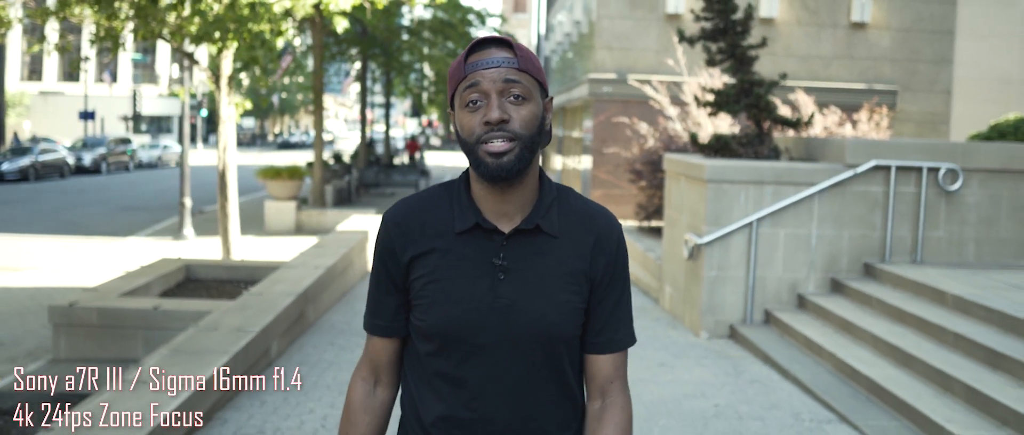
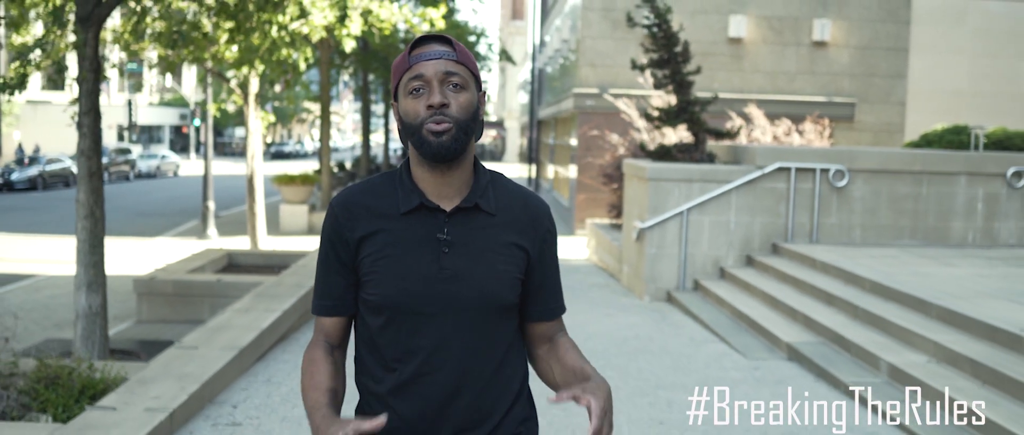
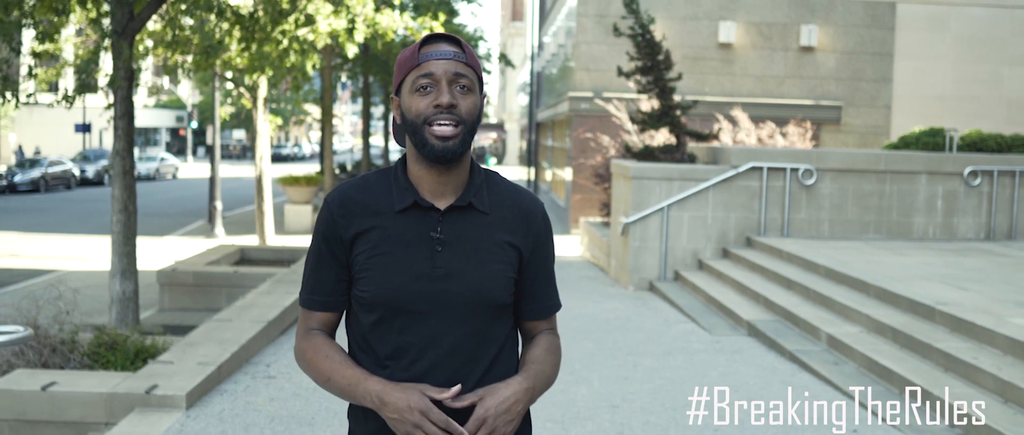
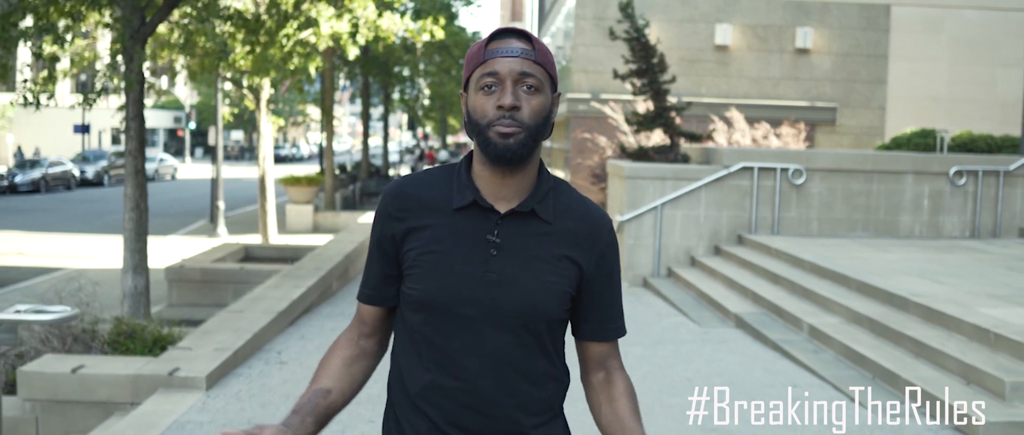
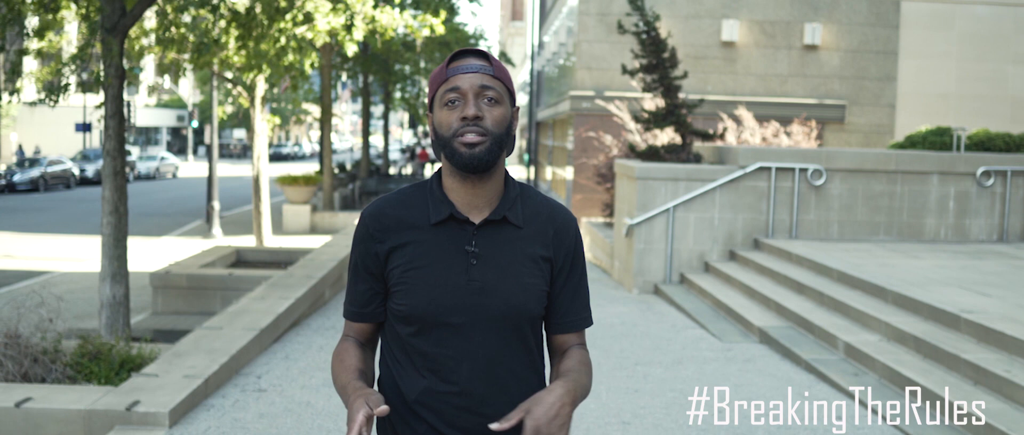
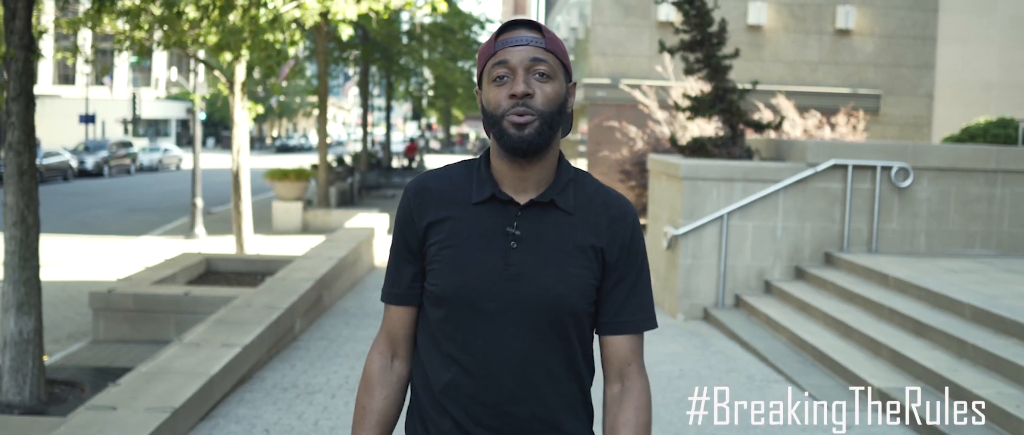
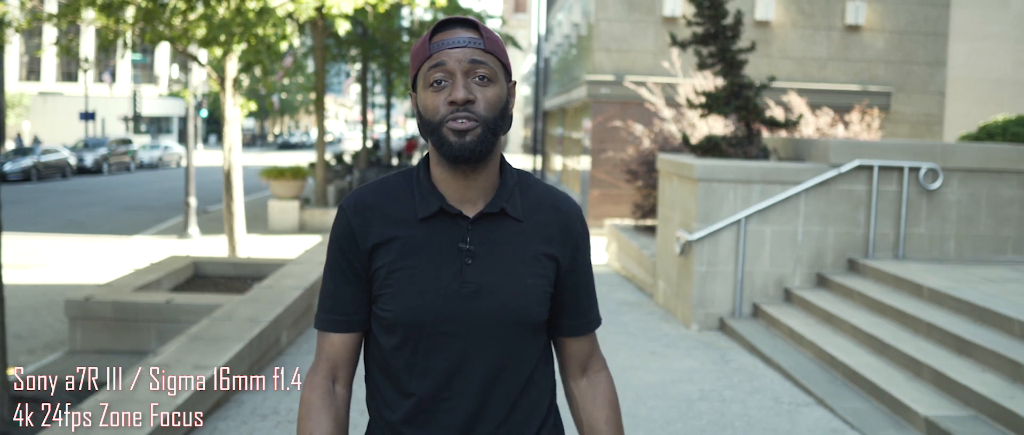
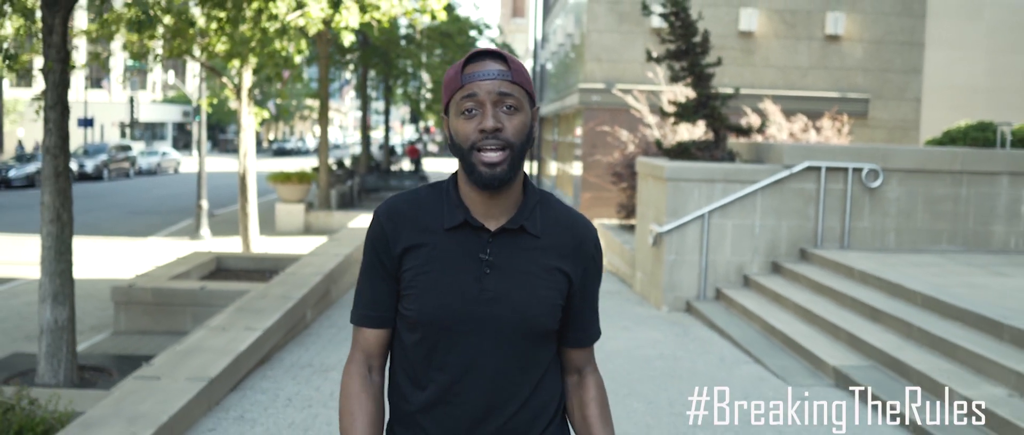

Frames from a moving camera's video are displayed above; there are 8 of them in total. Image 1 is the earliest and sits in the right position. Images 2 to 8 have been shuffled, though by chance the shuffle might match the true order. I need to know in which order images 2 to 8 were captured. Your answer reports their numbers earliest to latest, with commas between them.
7, 6, 8, 2, 5, 3, 4
